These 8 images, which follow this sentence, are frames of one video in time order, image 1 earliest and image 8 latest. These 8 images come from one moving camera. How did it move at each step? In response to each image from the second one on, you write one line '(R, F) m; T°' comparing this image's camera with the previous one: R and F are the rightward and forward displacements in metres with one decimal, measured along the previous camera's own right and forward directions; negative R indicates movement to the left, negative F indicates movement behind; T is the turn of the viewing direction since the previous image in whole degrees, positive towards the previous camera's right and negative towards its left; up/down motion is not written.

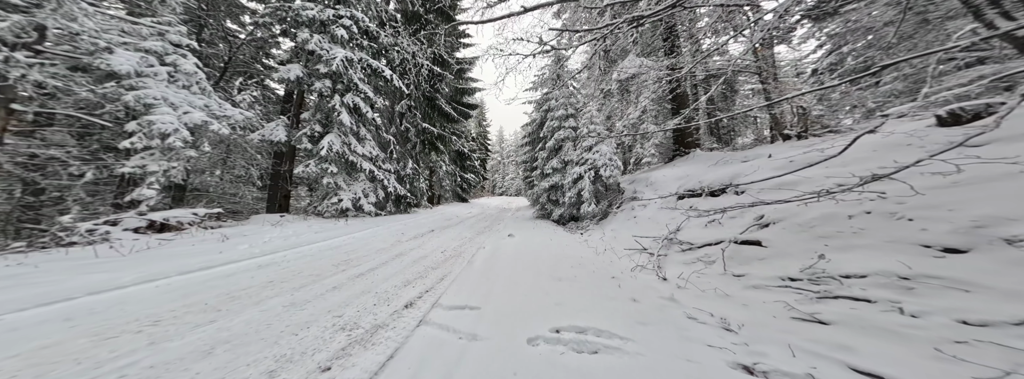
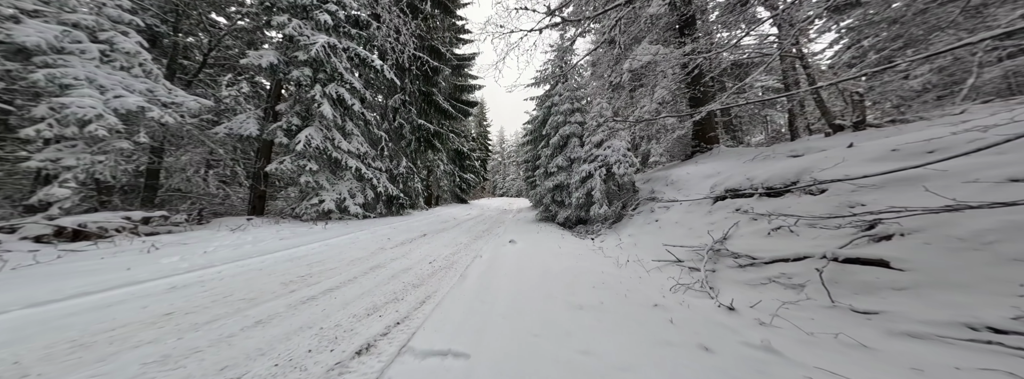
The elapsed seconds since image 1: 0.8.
(0.0, +1.1) m; 0°
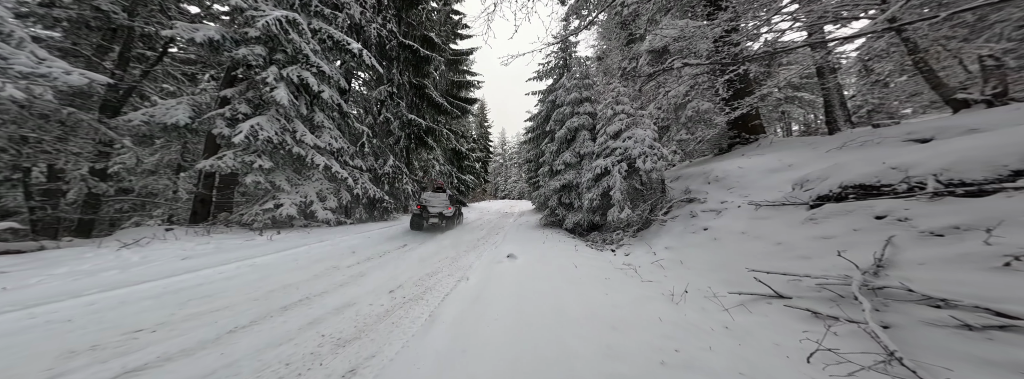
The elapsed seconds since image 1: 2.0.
(+0.1, +1.7) m; -1°
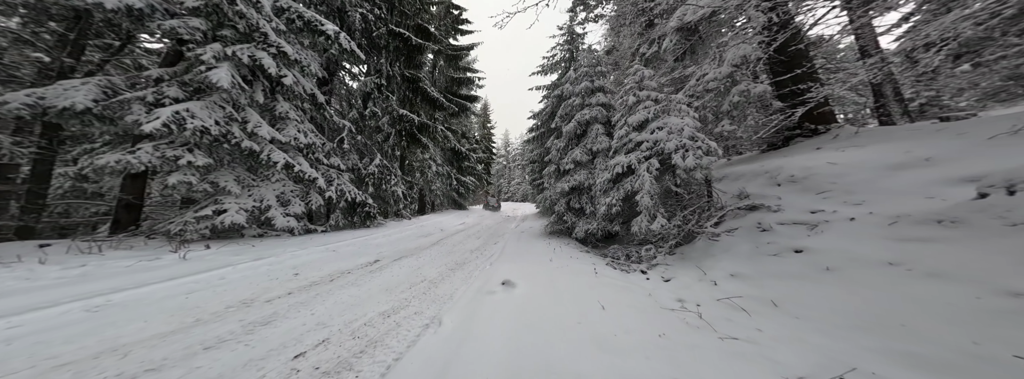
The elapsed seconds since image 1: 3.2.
(+0.2, +1.5) m; -1°
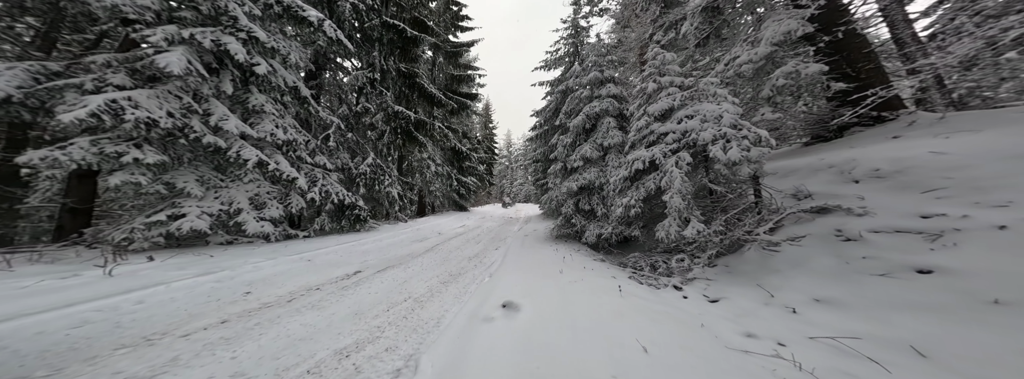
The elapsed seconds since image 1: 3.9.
(0.0, +0.9) m; -1°
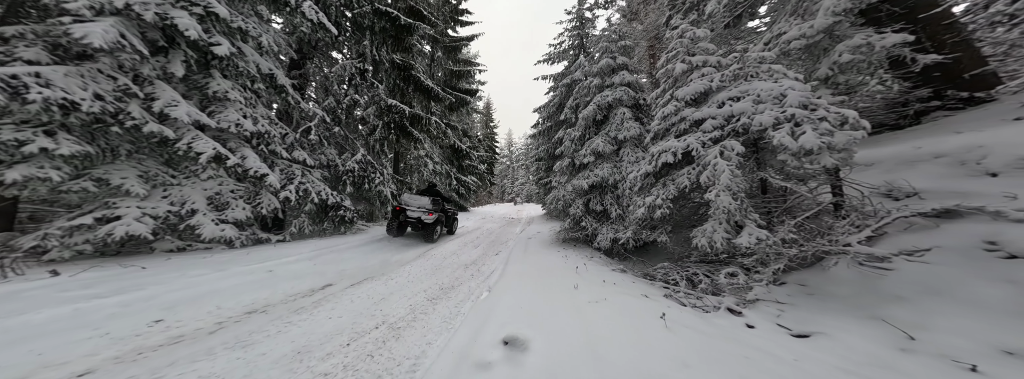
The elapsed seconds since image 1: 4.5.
(0.0, +0.9) m; 0°
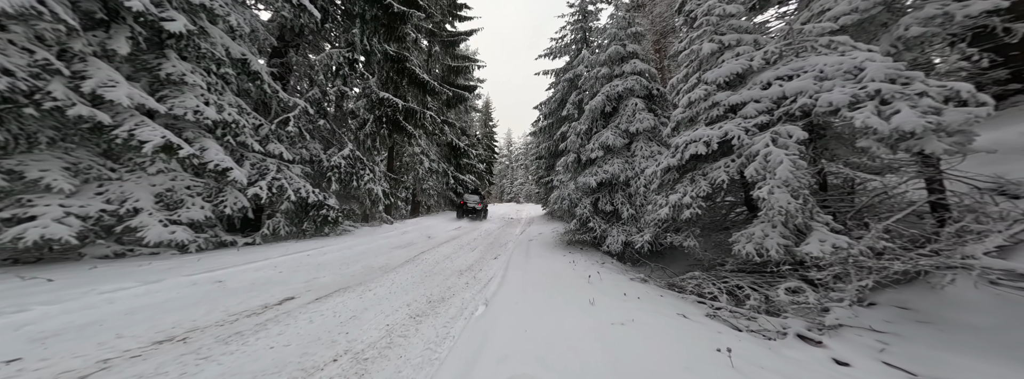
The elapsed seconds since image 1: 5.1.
(0.0, +0.7) m; 0°
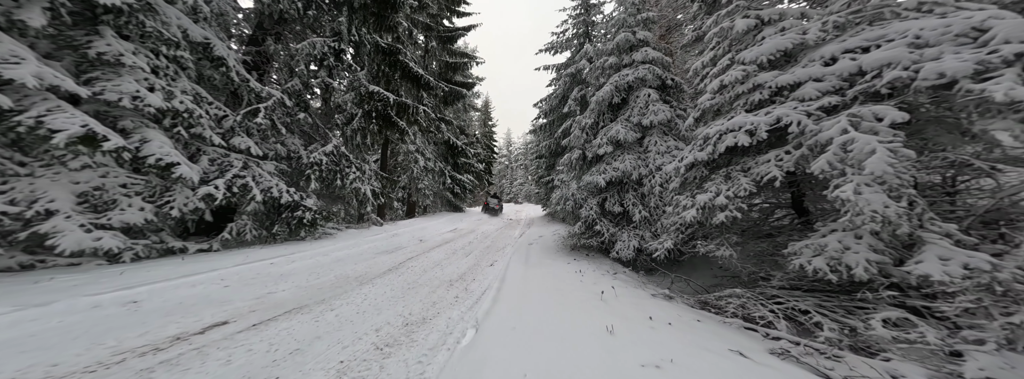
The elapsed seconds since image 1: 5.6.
(0.0, +0.7) m; 0°
